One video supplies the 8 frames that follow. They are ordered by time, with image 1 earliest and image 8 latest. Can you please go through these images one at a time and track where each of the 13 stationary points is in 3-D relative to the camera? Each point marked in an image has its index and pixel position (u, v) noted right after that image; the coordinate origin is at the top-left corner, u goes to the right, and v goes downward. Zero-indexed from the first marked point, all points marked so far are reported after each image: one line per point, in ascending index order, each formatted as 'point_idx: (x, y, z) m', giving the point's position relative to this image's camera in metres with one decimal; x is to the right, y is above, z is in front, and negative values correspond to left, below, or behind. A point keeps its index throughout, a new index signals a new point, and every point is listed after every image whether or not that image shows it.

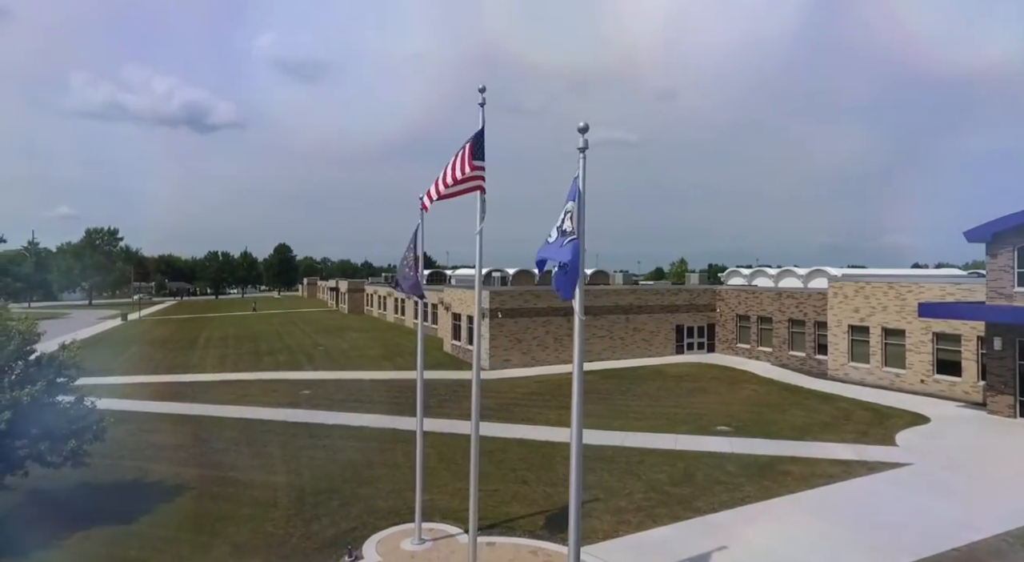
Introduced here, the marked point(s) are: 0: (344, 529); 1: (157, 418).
0: (-3.2, -4.7, +12.6) m
1: (-9.3, -3.6, +17.4) m
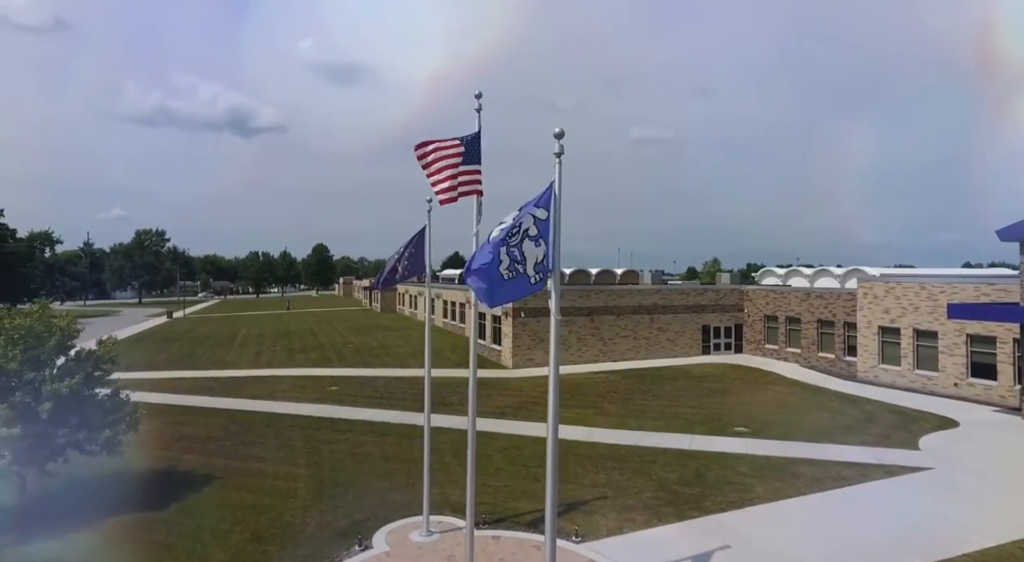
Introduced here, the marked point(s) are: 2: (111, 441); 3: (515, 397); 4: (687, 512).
0: (-3.1, -4.7, +13.1) m
1: (-8.8, -3.6, +18.3) m
2: (-7.5, -3.0, +12.7) m
3: (+0.1, -3.5, +19.8) m
4: (+3.5, -4.6, +13.4) m
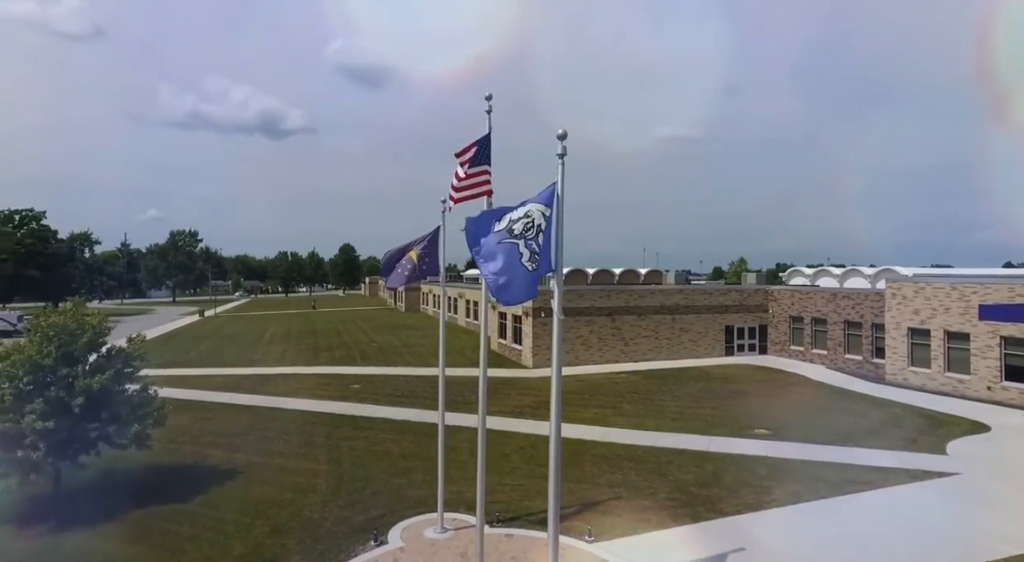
0: (-2.8, -4.7, +13.4) m
1: (-8.3, -3.6, +18.8) m
2: (-7.3, -3.0, +13.2) m
3: (+0.6, -3.5, +19.9) m
4: (+3.8, -4.6, +13.3) m
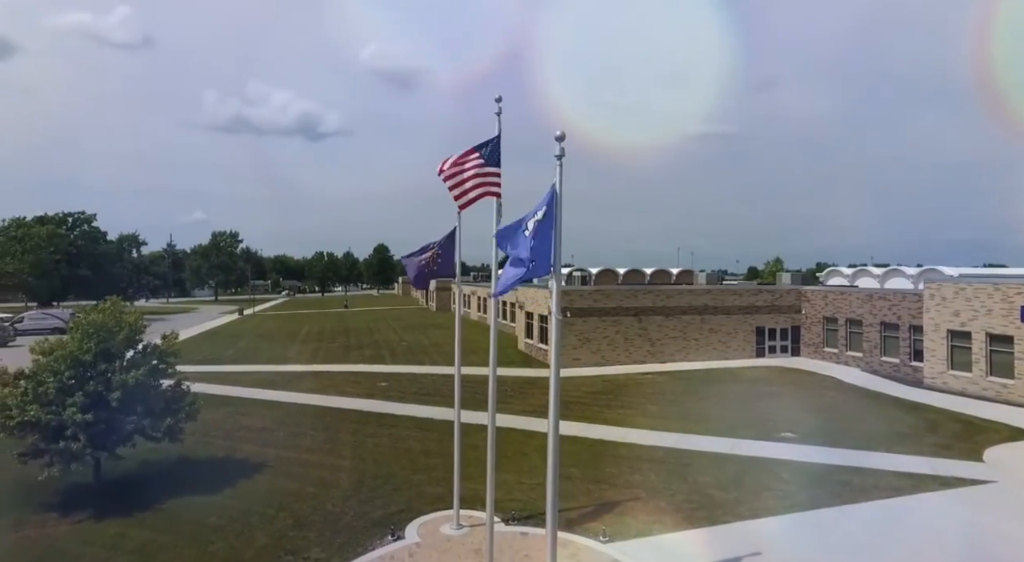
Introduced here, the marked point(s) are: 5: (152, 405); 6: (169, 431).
0: (-2.5, -4.7, +13.7) m
1: (-7.6, -3.6, +19.5) m
2: (-6.9, -3.0, +13.7) m
3: (+1.4, -3.5, +20.0) m
4: (+4.1, -4.6, +13.2) m
5: (-7.2, -2.5, +13.6) m
6: (-7.0, -3.1, +13.8) m
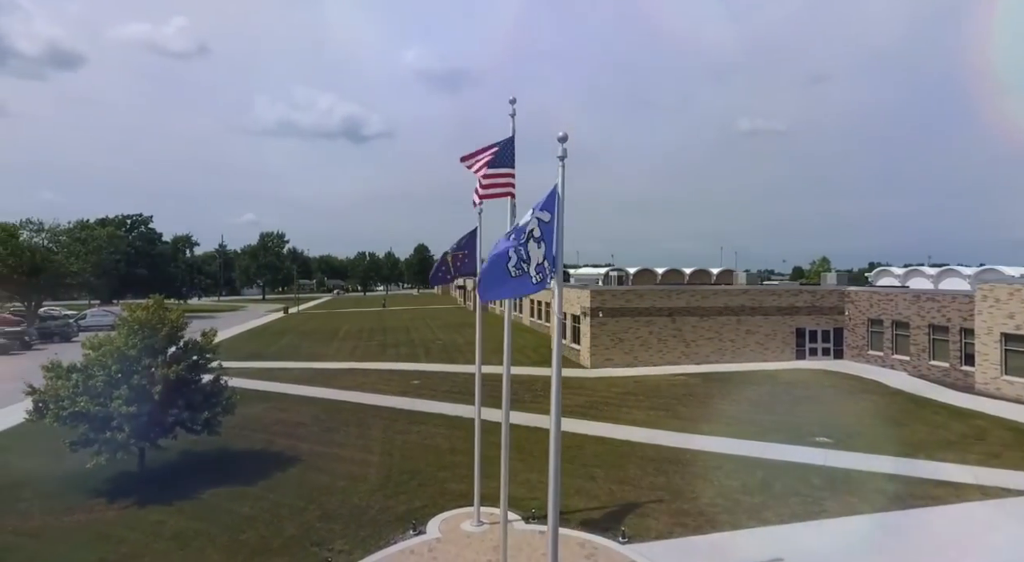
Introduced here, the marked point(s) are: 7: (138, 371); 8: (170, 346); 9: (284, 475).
0: (-2.0, -4.7, +13.9) m
1: (-6.7, -3.6, +20.1) m
2: (-6.5, -3.0, +14.3) m
3: (+2.3, -3.5, +20.0) m
4: (+4.5, -4.7, +13.0) m
5: (-6.7, -2.5, +14.2) m
6: (-6.5, -3.1, +14.4) m
7: (-7.6, -1.8, +13.6) m
8: (-7.3, -1.4, +14.3) m
9: (-5.3, -4.5, +15.5) m
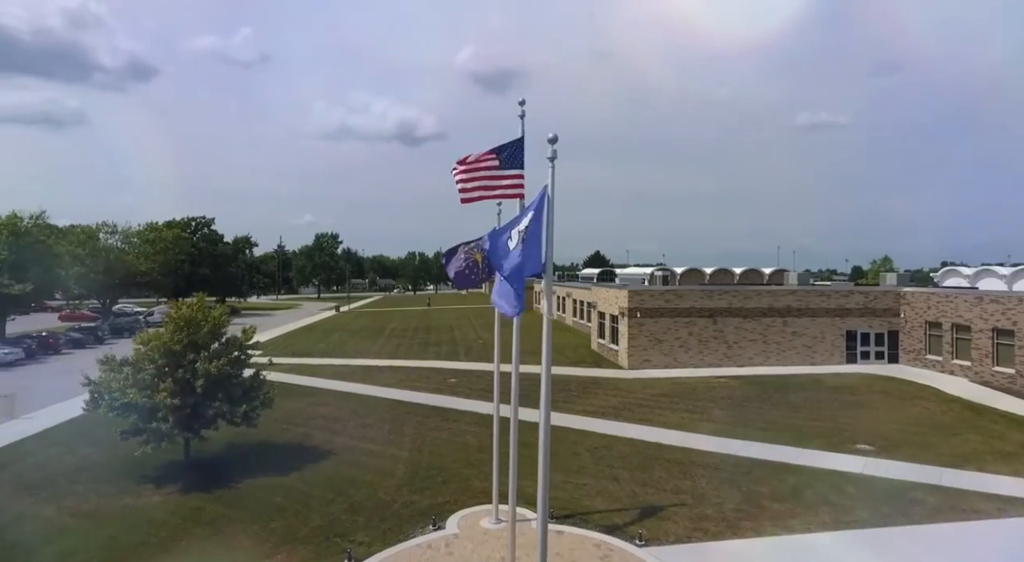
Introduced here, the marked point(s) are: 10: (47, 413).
0: (-1.6, -4.7, +14.2) m
1: (-5.7, -3.6, +20.8) m
2: (-6.0, -3.0, +15.0) m
3: (+3.3, -3.5, +19.8) m
4: (+4.8, -4.7, +12.6) m
5: (-6.2, -2.5, +14.9) m
6: (-6.0, -3.1, +15.1) m
7: (-7.2, -1.8, +14.4) m
8: (-6.8, -1.4, +15.1) m
9: (-4.7, -4.5, +16.0) m
10: (-13.6, -3.9, +19.5) m
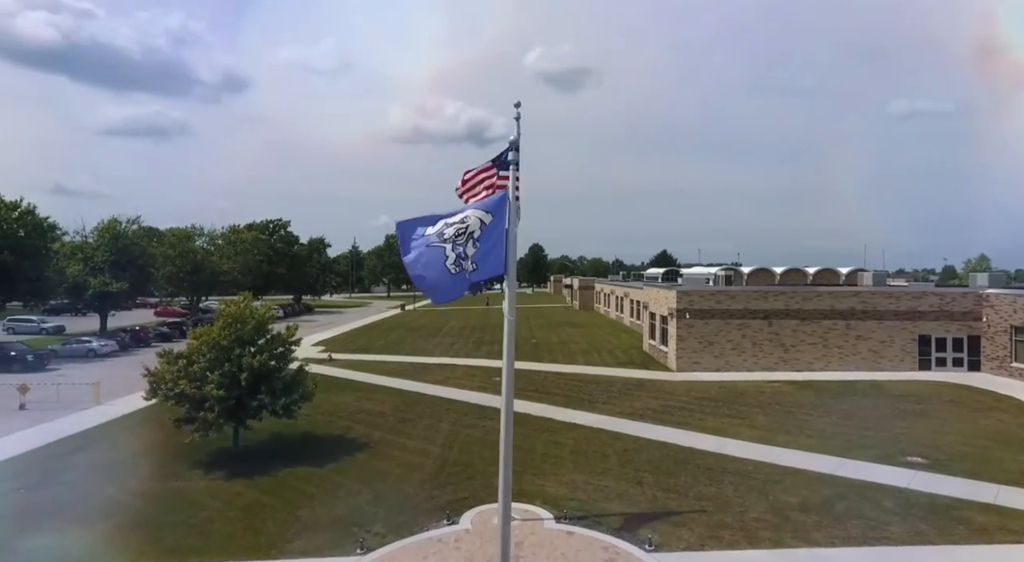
0: (-1.2, -4.7, +14.4) m
1: (-4.3, -3.5, +21.5) m
2: (-5.4, -3.0, +15.8) m
3: (+4.4, -3.5, +19.3) m
4: (+4.9, -4.7, +12.0) m
5: (-5.7, -2.5, +15.7) m
6: (-5.5, -3.0, +15.9) m
7: (-6.7, -1.8, +15.4) m
8: (-6.2, -1.3, +16.0) m
9: (-4.0, -4.4, +16.6) m
10: (-12.4, -3.9, +21.3) m
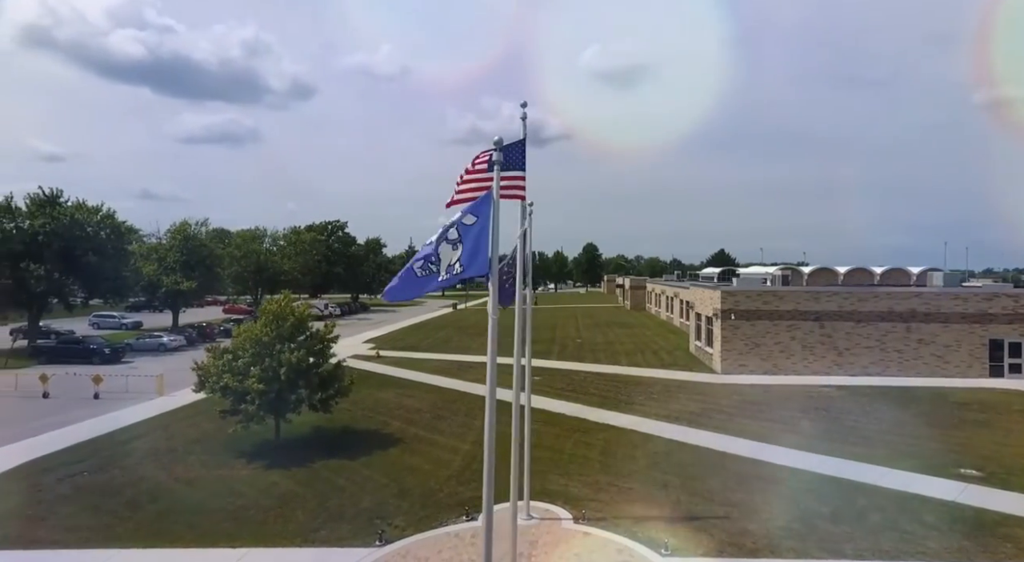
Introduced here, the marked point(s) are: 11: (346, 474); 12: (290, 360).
0: (-0.7, -4.6, +14.4) m
1: (-3.1, -3.5, +21.8) m
2: (-4.7, -2.9, +16.3) m
3: (+5.4, -3.4, +18.7) m
4: (+5.1, -4.6, +11.3) m
5: (-5.0, -2.4, +16.2) m
6: (-4.8, -3.0, +16.4) m
7: (-6.1, -1.7, +16.0) m
8: (-5.5, -1.3, +16.6) m
9: (-3.3, -4.4, +17.0) m
10: (-11.1, -3.8, +22.5) m
11: (-3.9, -4.6, +16.0) m
12: (-5.5, -1.8, +15.7) m
